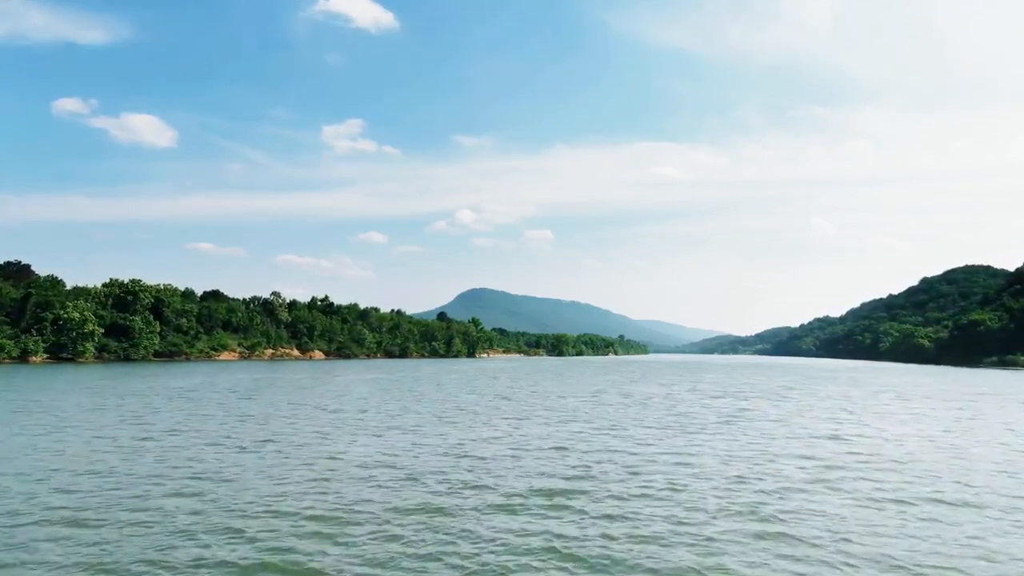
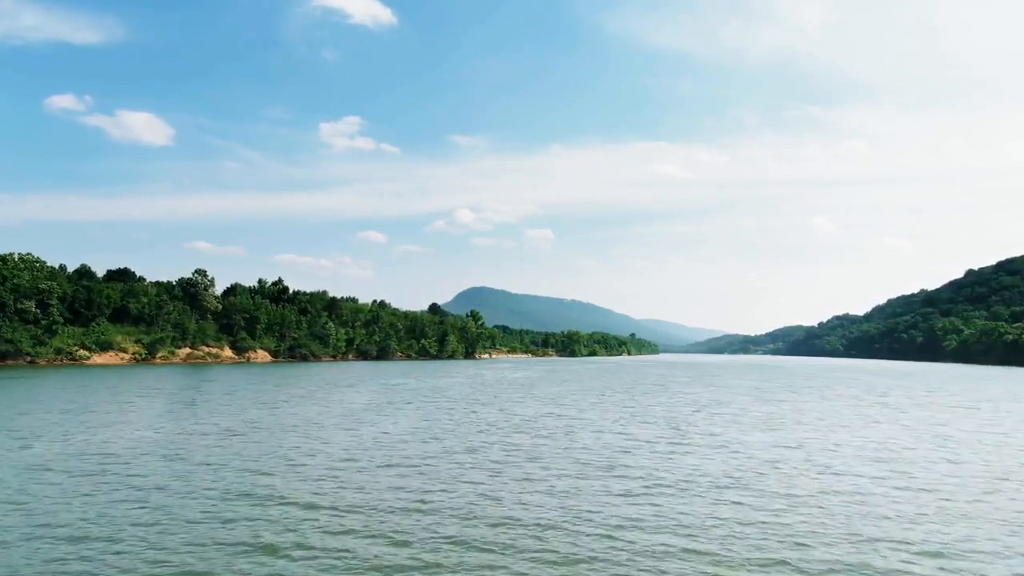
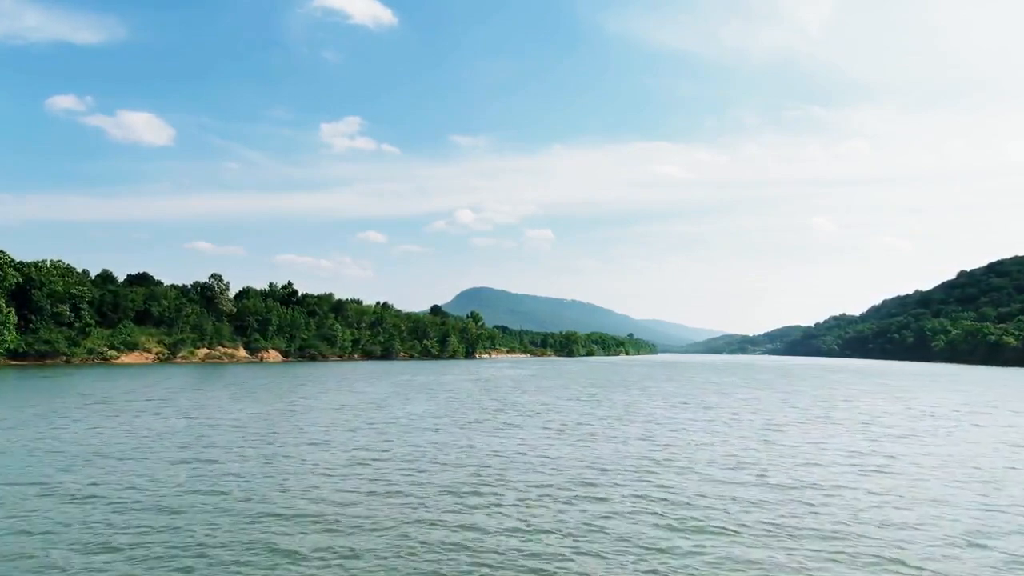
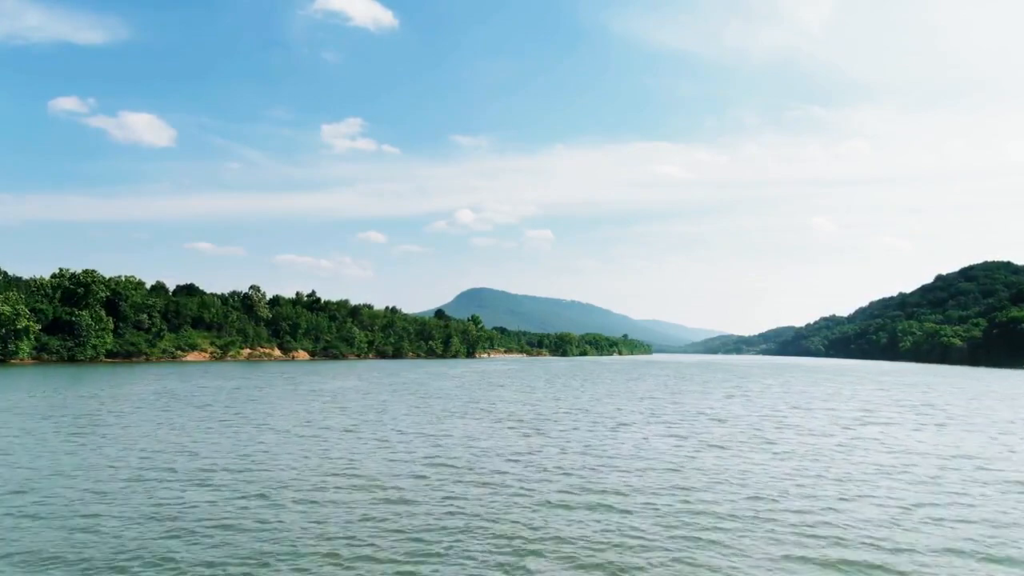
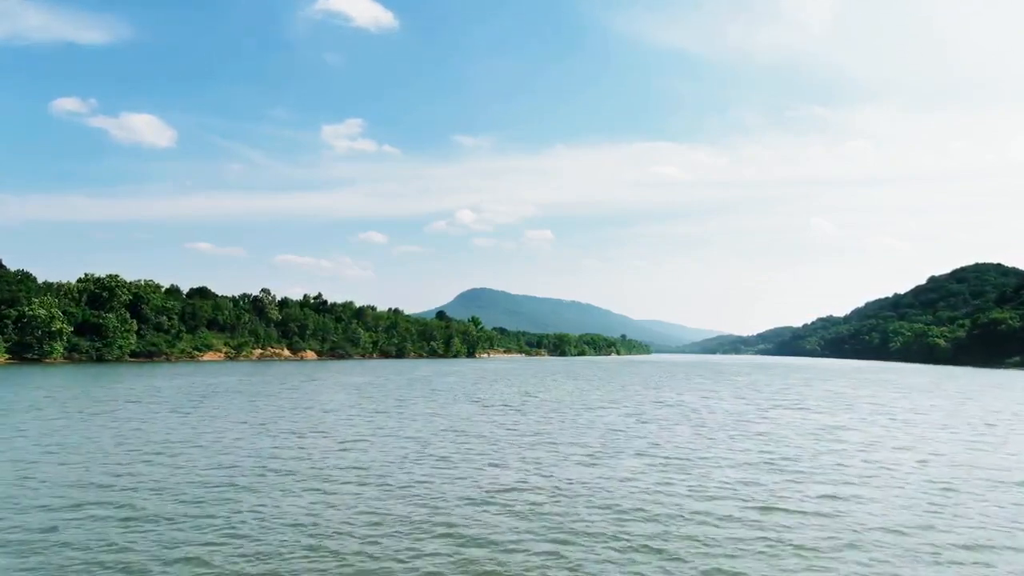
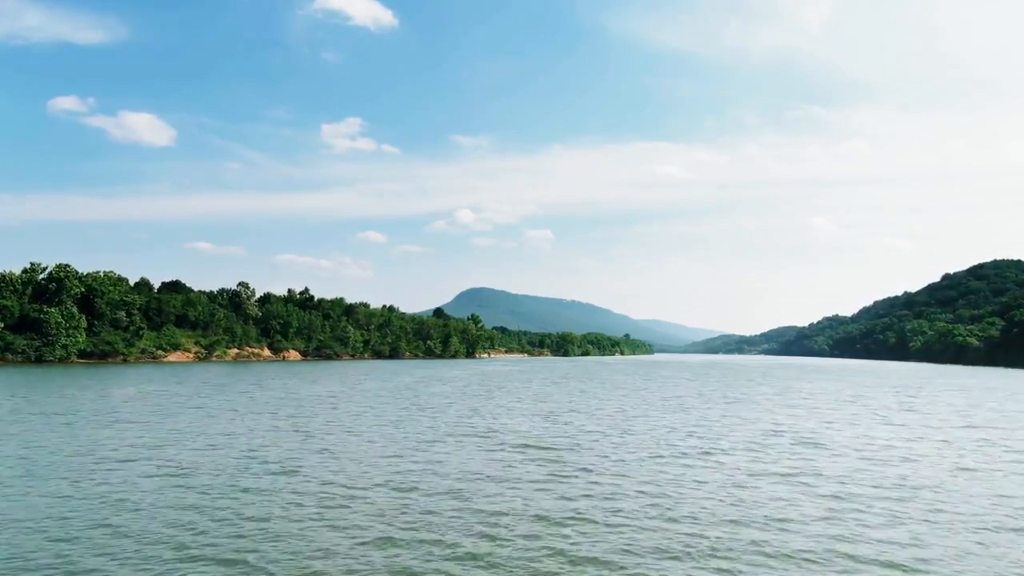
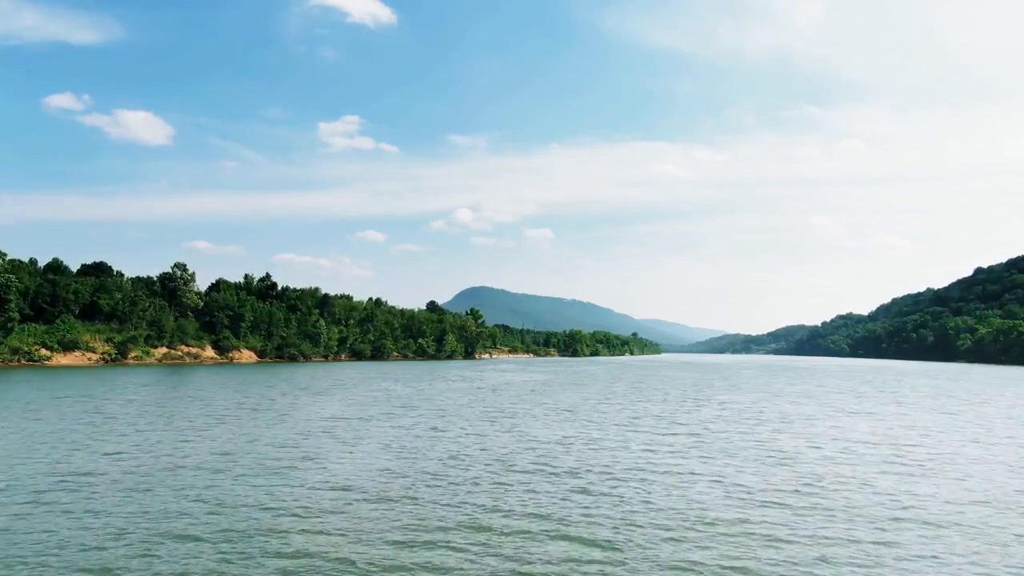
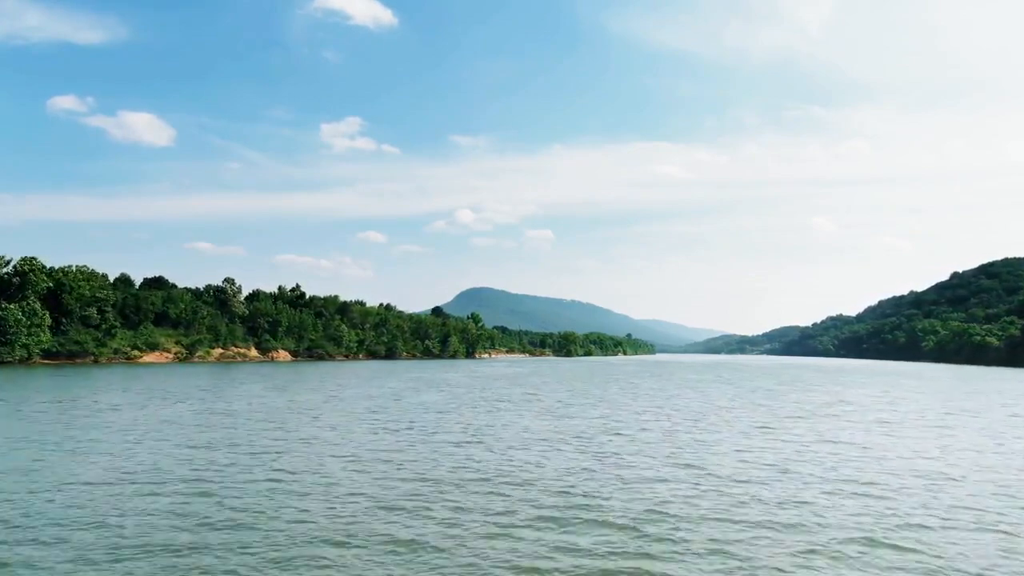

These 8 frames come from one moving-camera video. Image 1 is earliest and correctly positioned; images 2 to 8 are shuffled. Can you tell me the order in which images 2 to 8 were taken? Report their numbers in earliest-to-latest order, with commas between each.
5, 4, 6, 8, 3, 2, 7
